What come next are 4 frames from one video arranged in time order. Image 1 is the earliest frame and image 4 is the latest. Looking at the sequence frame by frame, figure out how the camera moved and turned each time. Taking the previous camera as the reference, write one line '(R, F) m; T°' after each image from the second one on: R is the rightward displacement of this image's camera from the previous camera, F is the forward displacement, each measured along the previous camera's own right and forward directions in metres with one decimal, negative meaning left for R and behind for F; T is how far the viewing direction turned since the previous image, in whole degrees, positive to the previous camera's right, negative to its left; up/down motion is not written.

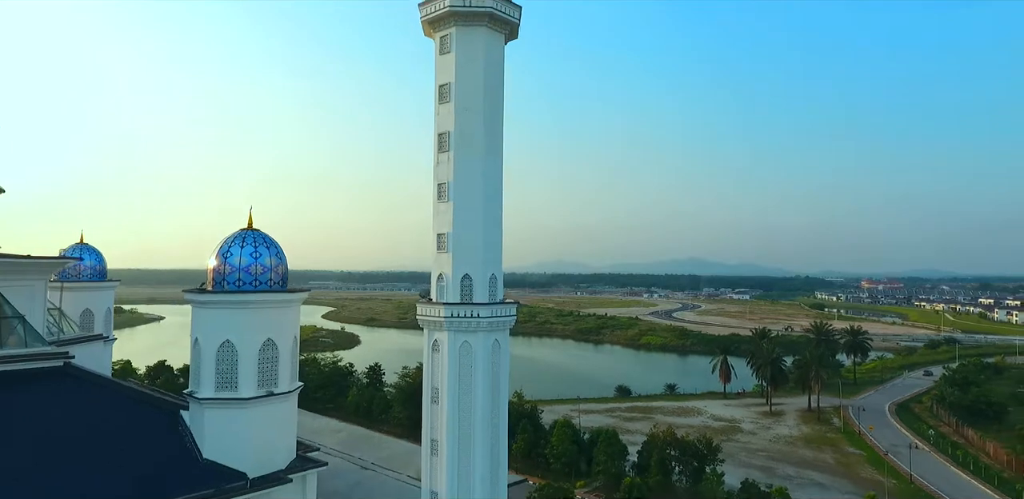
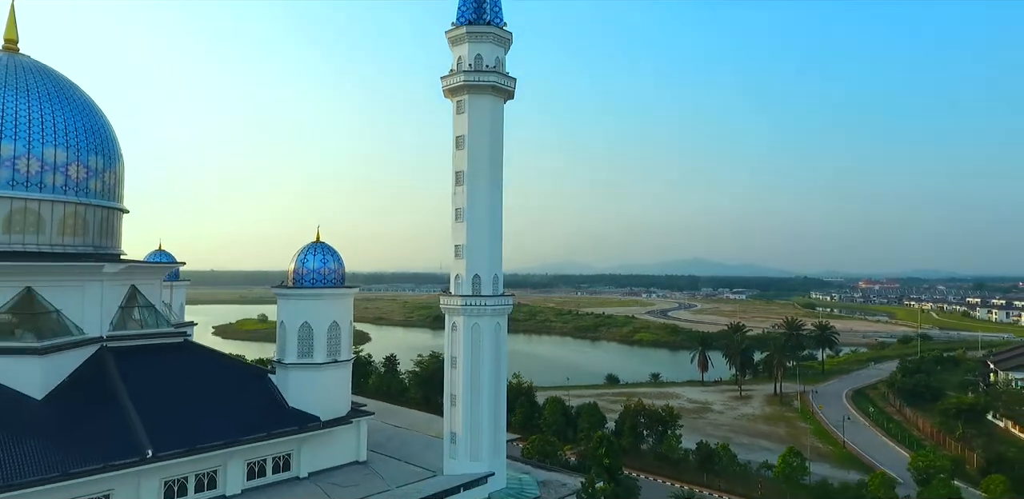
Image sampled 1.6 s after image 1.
(+0.1, -4.8) m; 0°
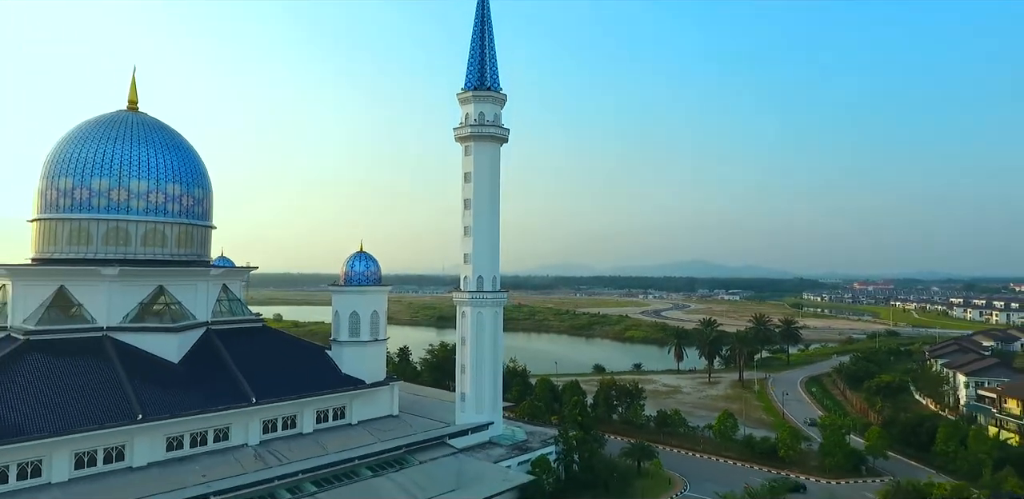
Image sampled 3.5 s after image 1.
(+0.3, -6.1) m; 0°
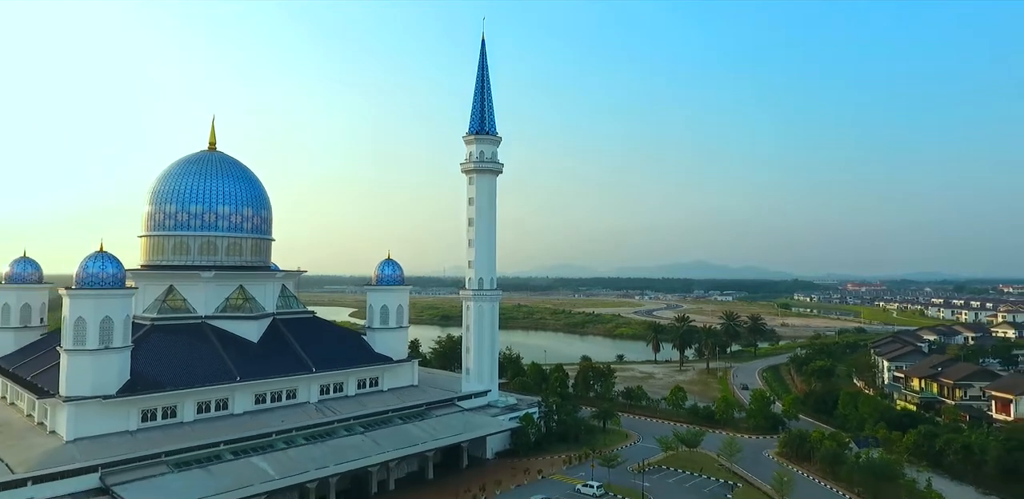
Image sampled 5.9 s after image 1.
(+0.4, -7.0) m; 0°
